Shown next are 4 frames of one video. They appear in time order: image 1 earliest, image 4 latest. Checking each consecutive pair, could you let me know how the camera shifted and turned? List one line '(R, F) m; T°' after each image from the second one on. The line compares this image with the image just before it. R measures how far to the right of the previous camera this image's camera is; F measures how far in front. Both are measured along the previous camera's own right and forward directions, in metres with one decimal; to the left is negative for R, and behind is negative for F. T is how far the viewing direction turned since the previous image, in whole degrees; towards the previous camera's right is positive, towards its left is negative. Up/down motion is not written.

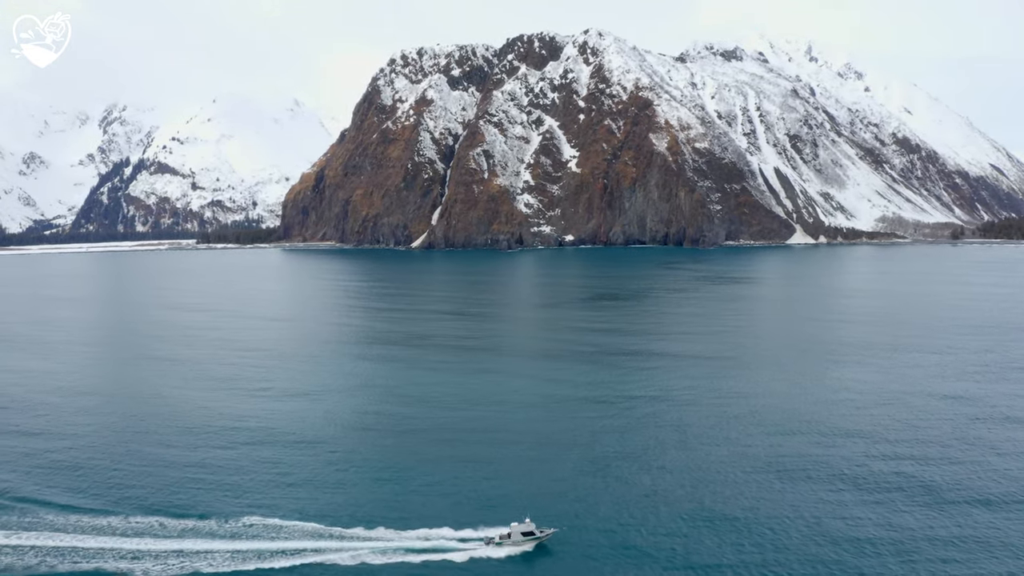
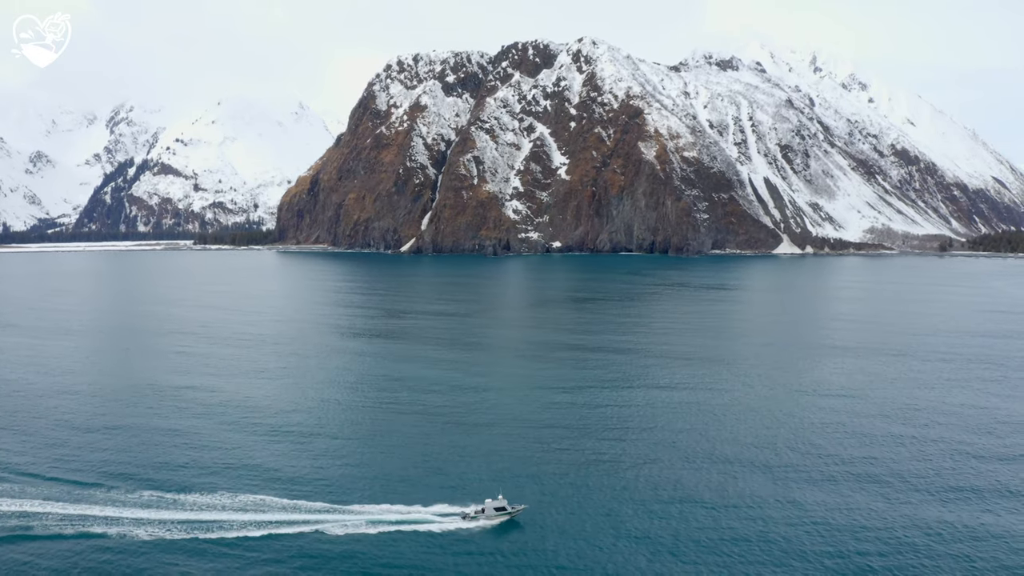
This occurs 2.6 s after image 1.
(+3.9, -0.7) m; 0°
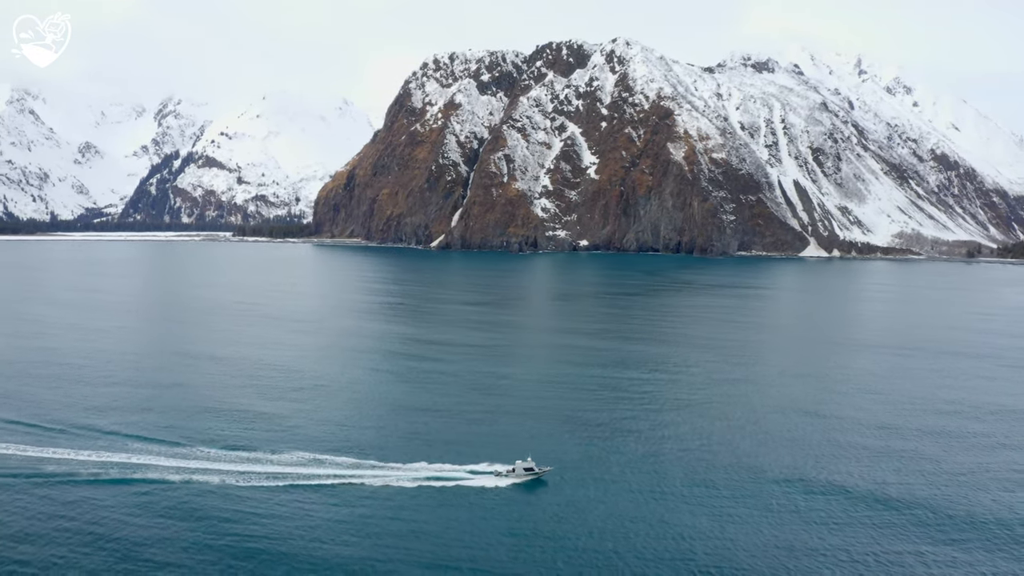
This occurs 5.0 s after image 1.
(+2.3, -3.2) m; -3°
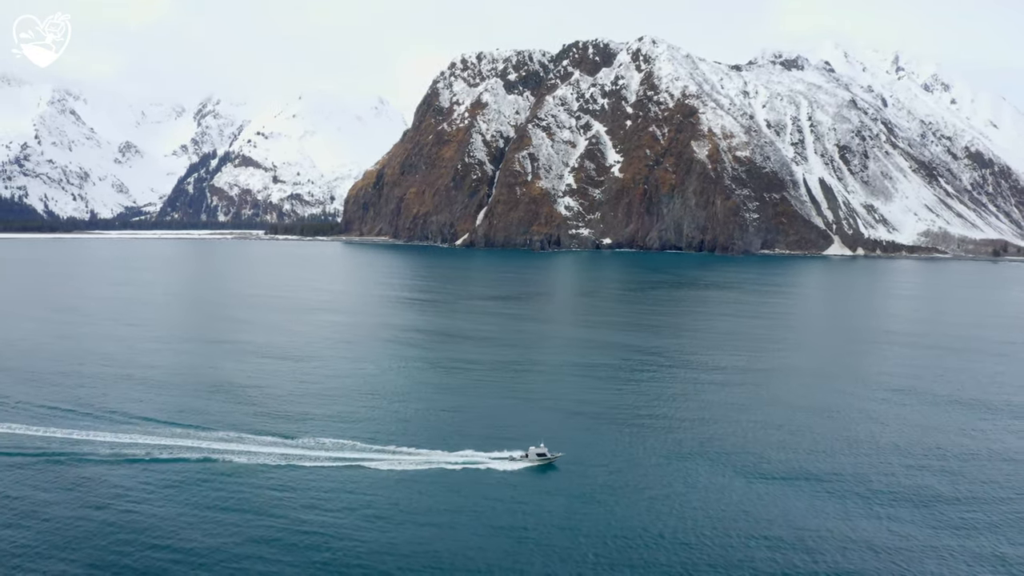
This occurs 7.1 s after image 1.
(+2.4, -2.2) m; -2°
